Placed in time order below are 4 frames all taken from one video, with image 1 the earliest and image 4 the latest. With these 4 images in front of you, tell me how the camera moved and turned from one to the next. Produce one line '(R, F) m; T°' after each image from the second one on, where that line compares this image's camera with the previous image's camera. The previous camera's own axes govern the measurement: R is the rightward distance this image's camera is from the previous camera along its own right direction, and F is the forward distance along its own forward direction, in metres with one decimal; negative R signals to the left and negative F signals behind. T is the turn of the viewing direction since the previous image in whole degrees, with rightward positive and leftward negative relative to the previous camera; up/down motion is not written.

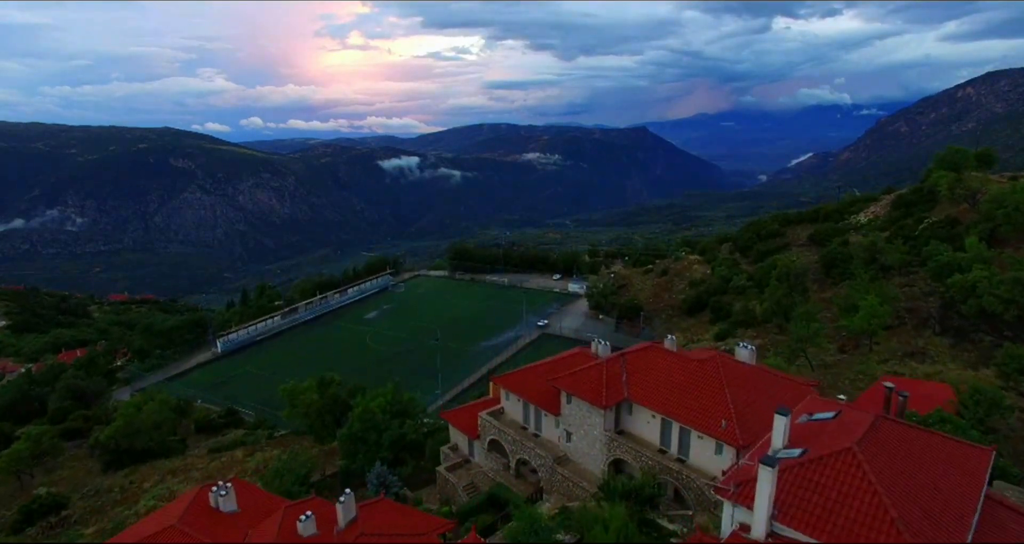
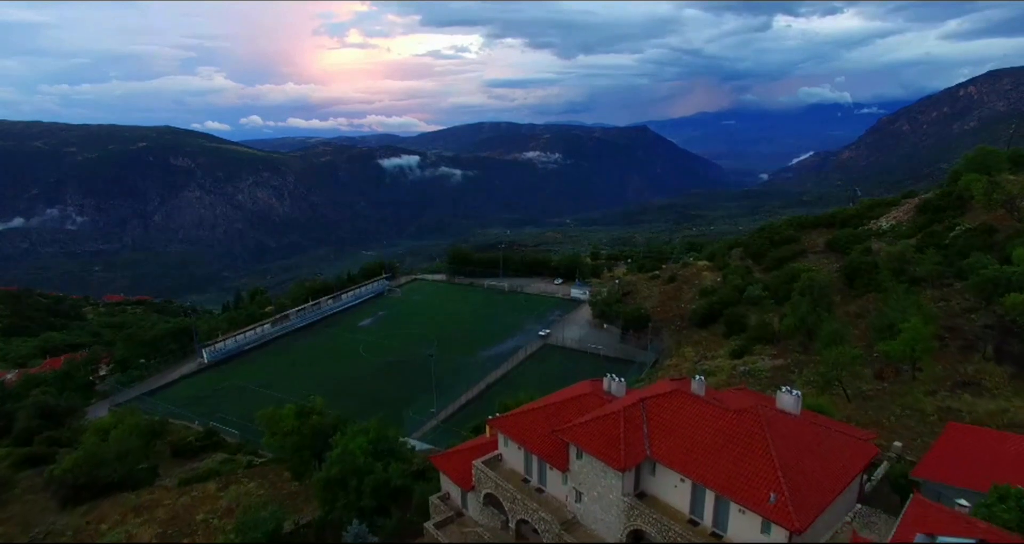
(0.0, +3.0) m; 0°
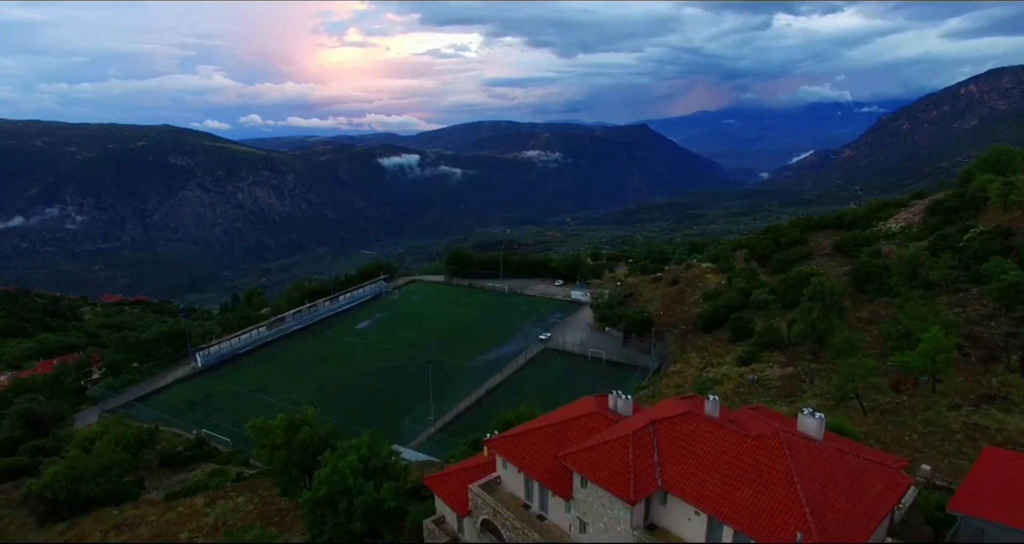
(0.0, +1.2) m; 0°
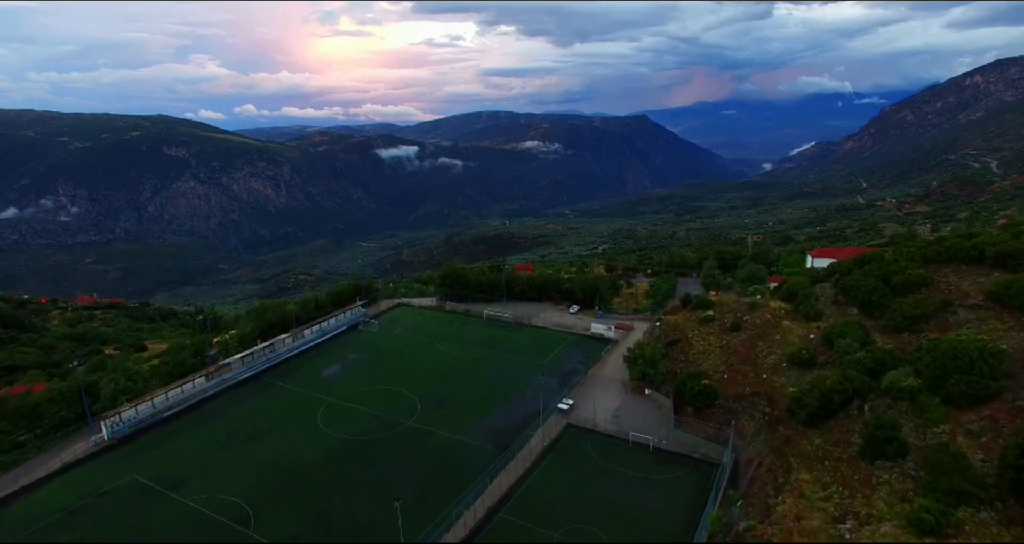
(-0.8, +15.2) m; 0°
